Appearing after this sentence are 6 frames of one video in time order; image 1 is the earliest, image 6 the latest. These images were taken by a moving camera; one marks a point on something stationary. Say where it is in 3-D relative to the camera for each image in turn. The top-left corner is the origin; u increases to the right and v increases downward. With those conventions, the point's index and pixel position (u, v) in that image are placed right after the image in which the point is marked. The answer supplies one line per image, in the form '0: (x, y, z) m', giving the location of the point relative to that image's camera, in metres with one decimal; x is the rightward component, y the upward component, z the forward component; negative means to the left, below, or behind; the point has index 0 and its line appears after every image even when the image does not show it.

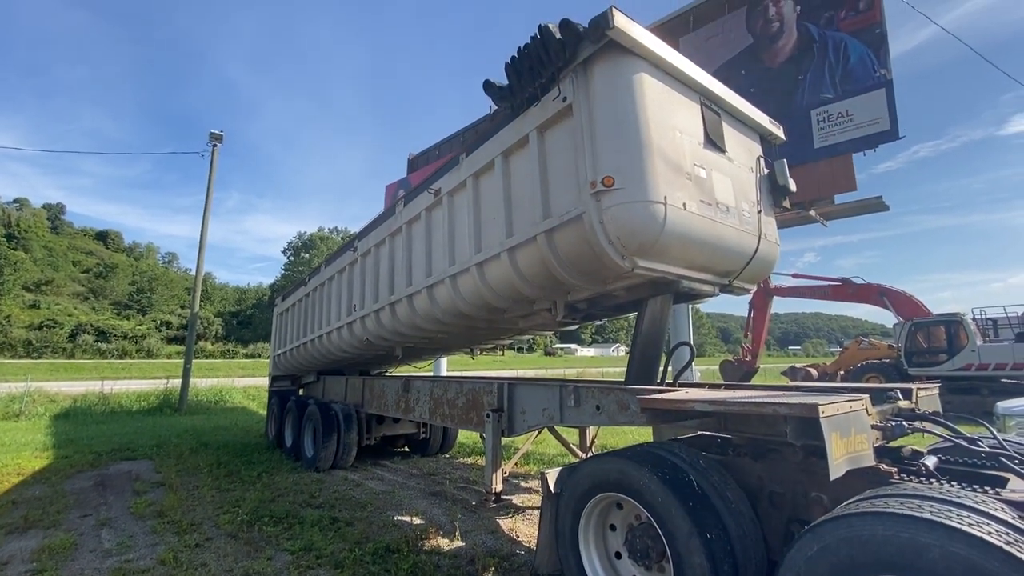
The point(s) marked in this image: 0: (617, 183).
0: (+0.8, +1.0, +3.7) m
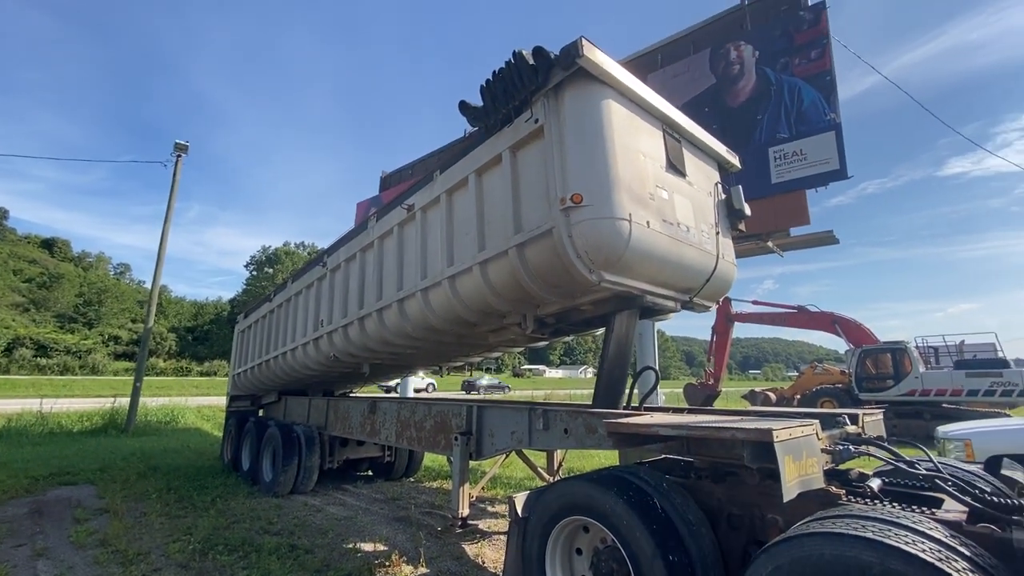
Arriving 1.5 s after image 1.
0: (+0.6, +0.8, +3.8) m
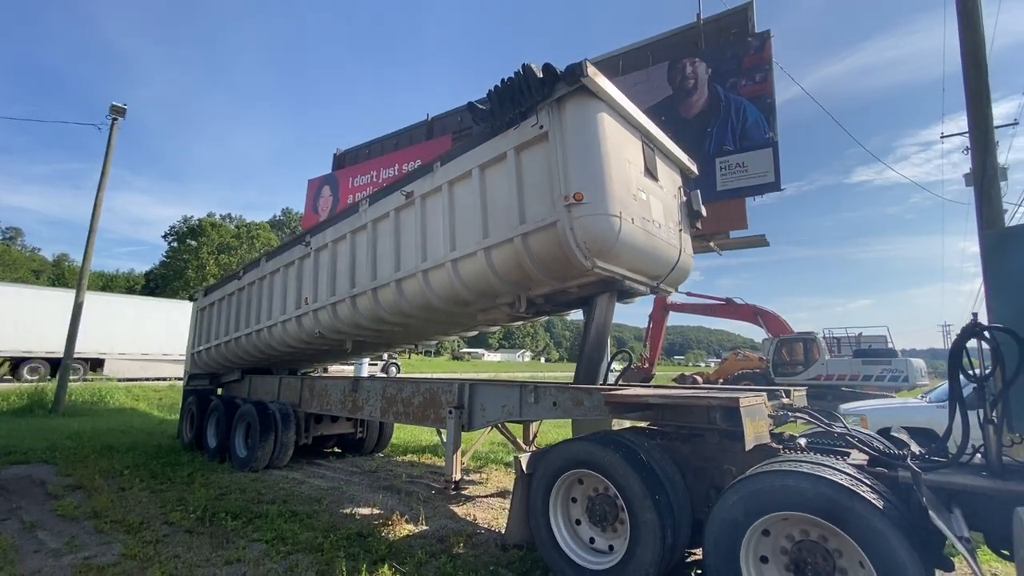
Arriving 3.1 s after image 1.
0: (+0.7, +0.8, +4.4) m
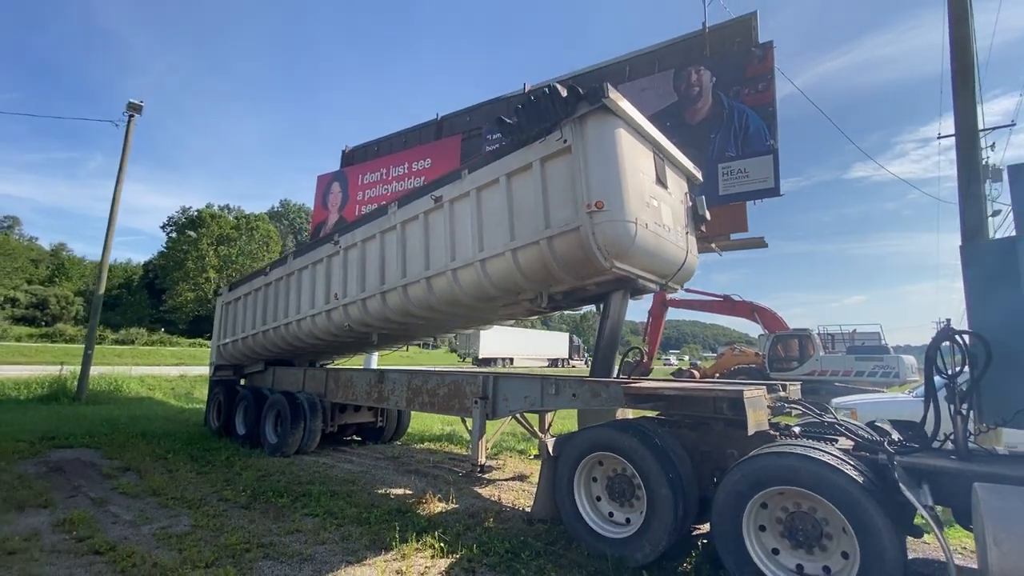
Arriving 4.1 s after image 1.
0: (+0.9, +0.8, +4.9) m
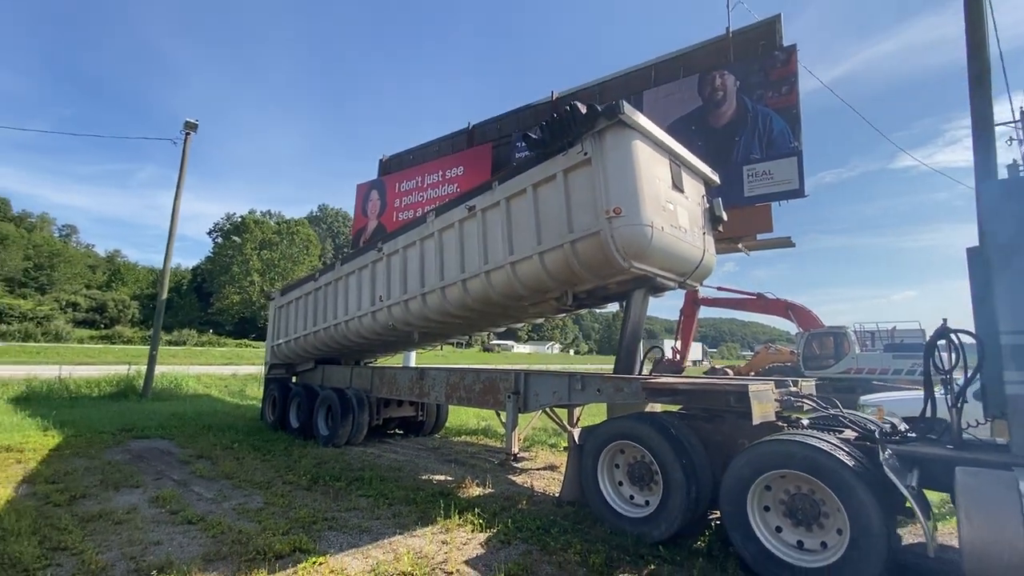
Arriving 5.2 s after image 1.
0: (+1.3, +0.8, +5.4) m
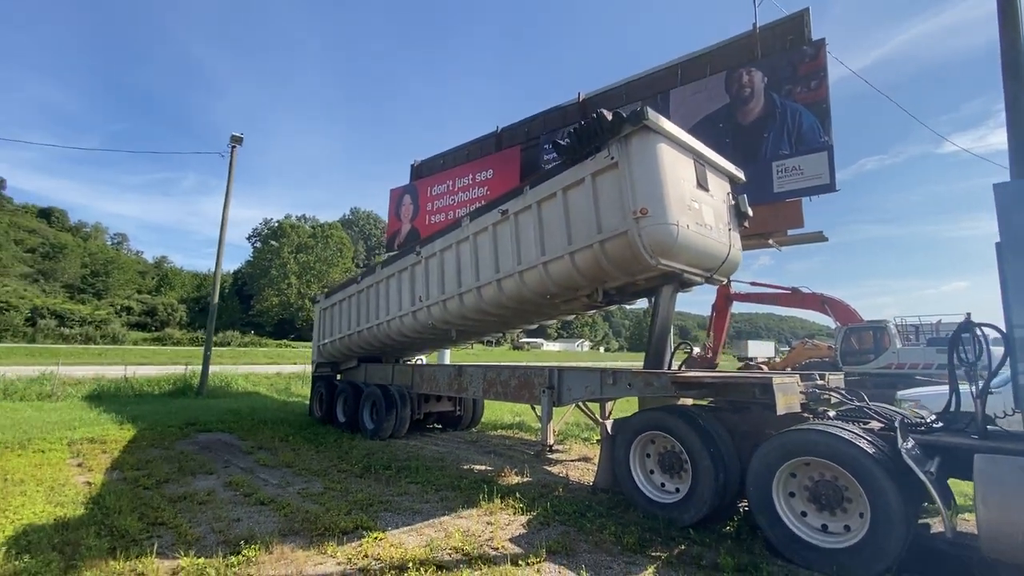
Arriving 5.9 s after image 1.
0: (+1.6, +0.8, +5.7) m
